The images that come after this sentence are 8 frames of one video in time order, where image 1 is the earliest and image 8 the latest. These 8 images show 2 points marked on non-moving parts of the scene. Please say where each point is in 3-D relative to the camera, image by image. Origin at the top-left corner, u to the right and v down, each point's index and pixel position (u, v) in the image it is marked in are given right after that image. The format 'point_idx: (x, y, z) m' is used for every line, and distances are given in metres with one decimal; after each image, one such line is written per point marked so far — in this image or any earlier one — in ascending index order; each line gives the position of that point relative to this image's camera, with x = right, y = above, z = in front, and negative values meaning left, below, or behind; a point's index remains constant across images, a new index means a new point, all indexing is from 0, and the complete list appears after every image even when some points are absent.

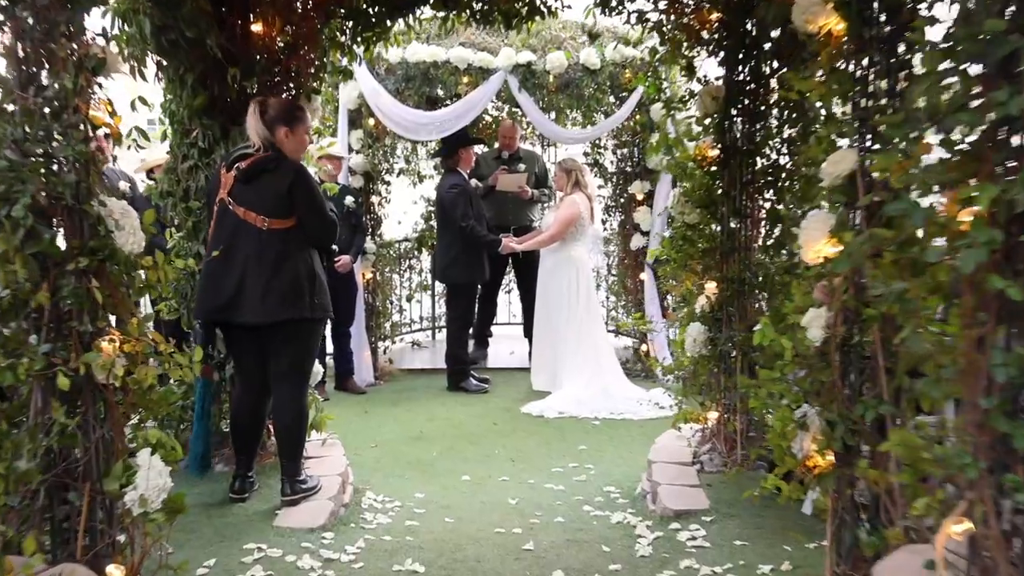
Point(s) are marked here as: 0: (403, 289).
0: (-0.7, 0.0, +6.8) m
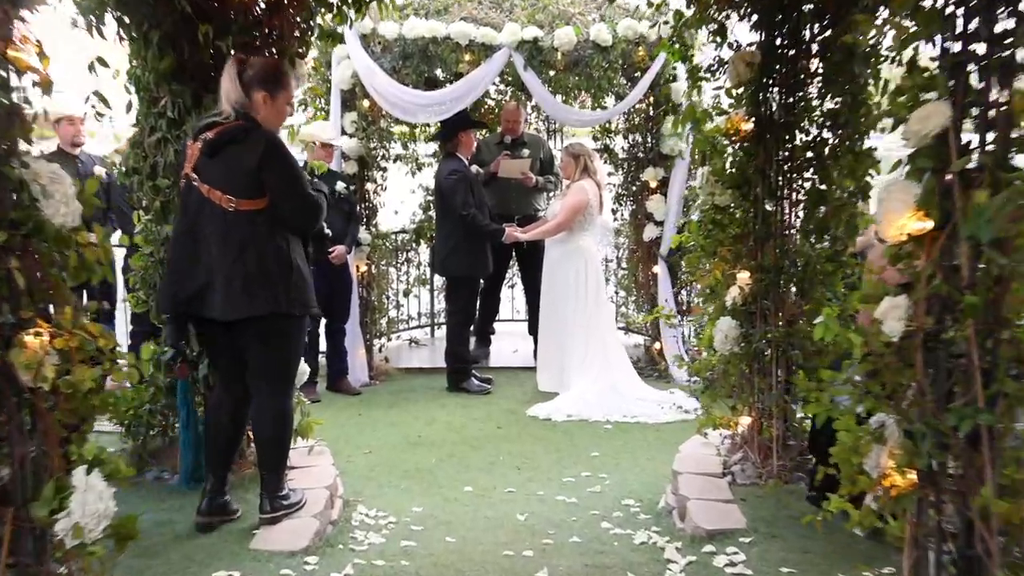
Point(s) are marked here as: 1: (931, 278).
0: (-0.6, 0.0, +6.4) m
1: (+0.7, 0.0, +1.8) m
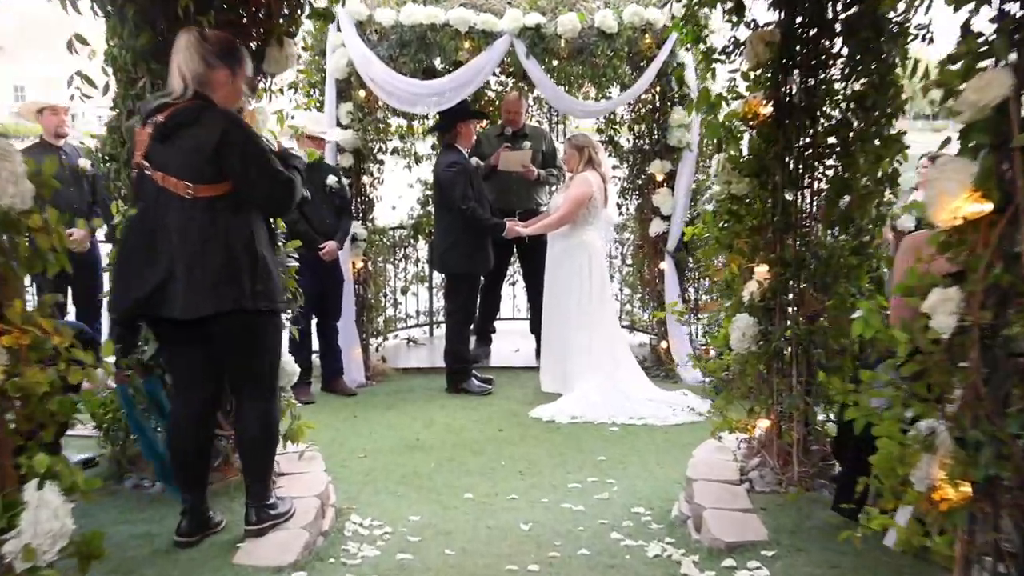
0: (-0.6, 0.0, +6.2) m
1: (+0.7, 0.0, +1.6) m
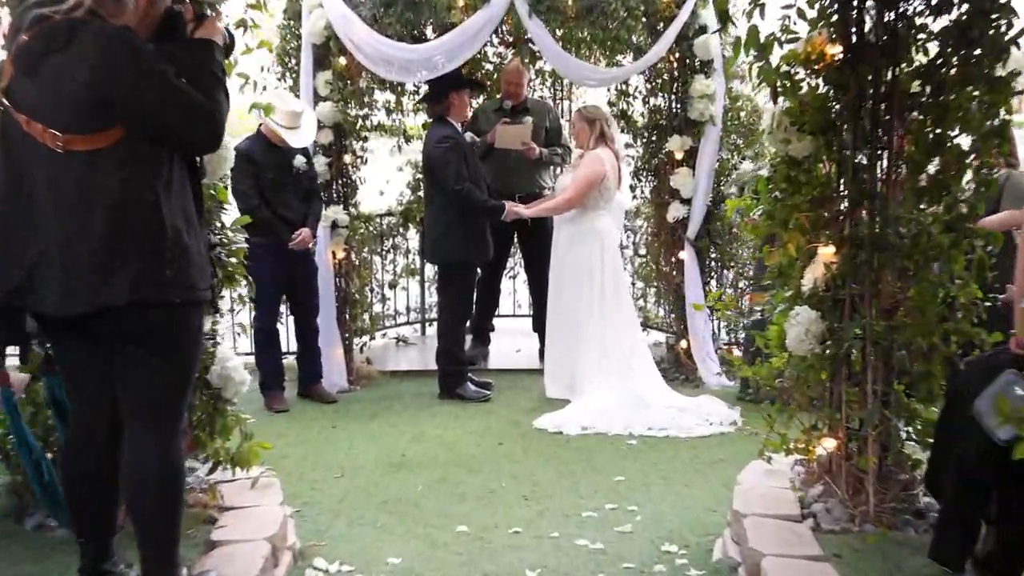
0: (-0.6, +0.1, +5.6) m
1: (+0.7, +0.1, +1.0) m
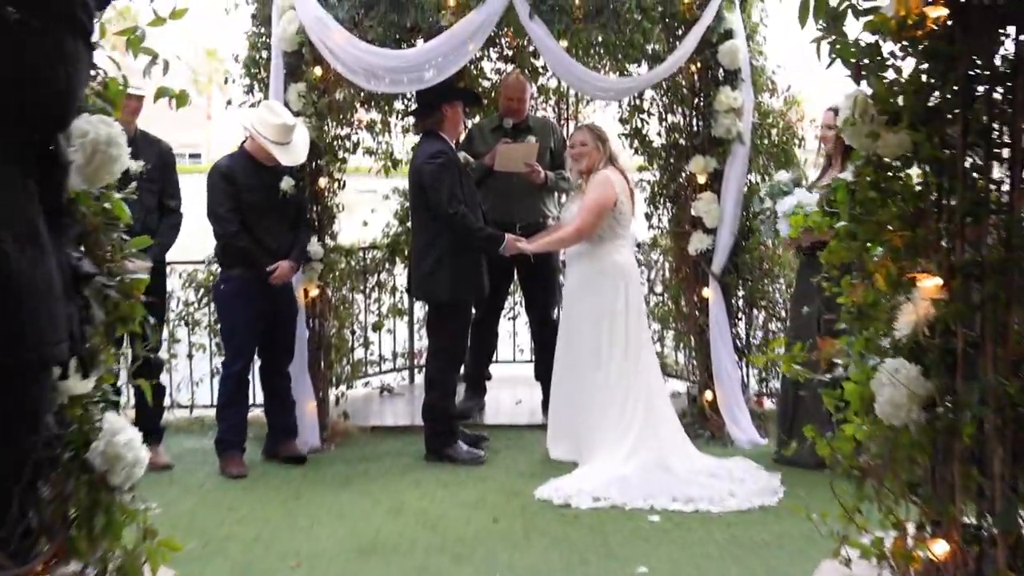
0: (-0.6, -0.1, +5.0) m
1: (+0.7, 0.0, +0.4) m
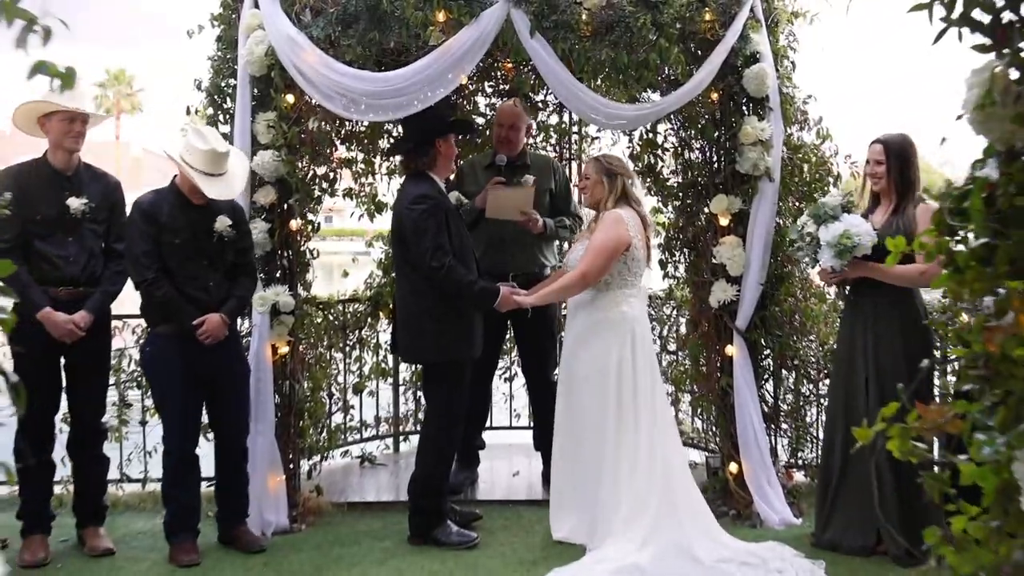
0: (-0.7, -0.4, +4.5) m
1: (+0.7, +0.1, -0.1) m
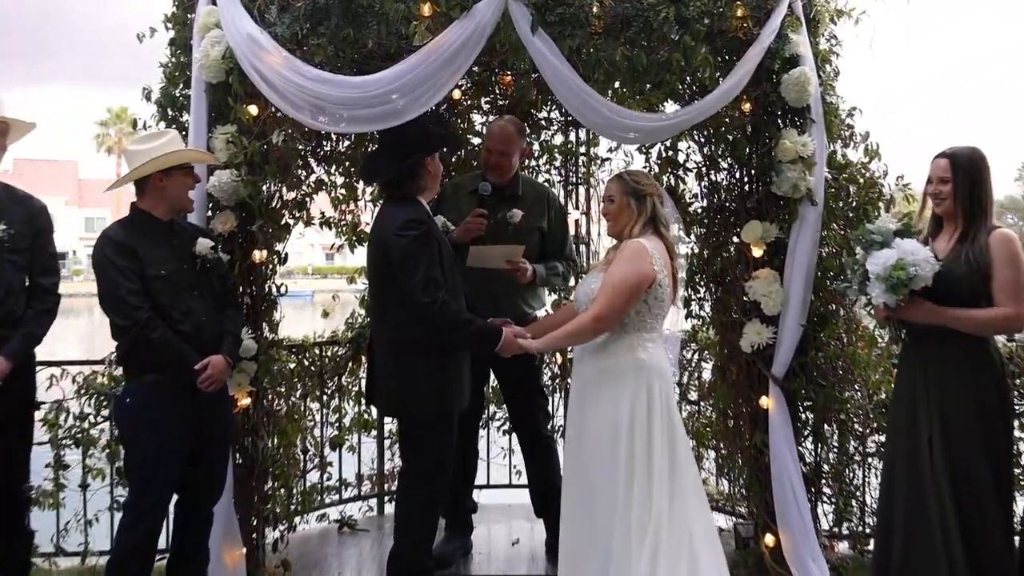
0: (-0.7, -0.5, +3.9) m
1: (+0.7, +0.1, -0.7) m
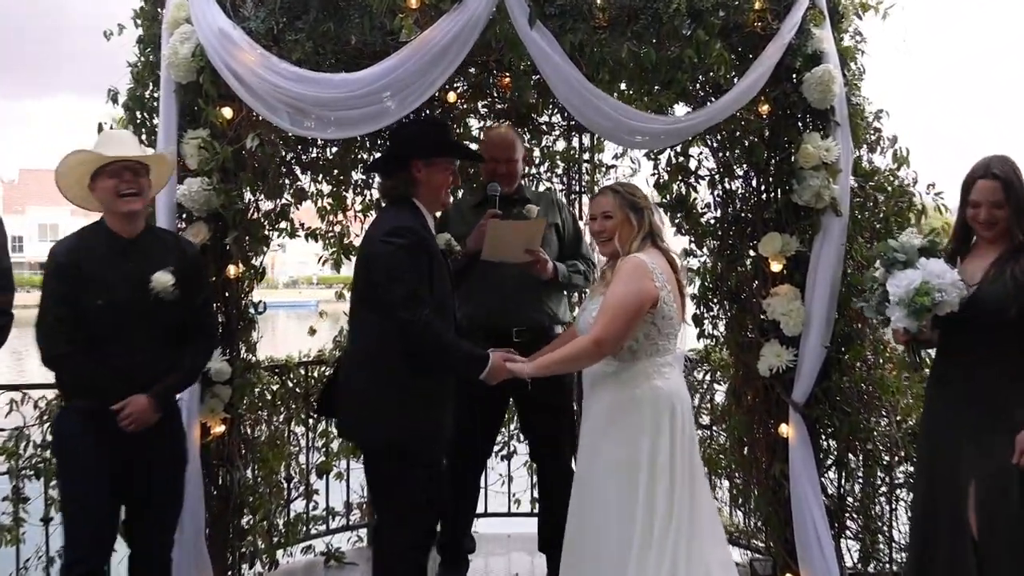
0: (-0.7, -0.6, +3.7) m
1: (+0.6, +0.1, -0.9) m
